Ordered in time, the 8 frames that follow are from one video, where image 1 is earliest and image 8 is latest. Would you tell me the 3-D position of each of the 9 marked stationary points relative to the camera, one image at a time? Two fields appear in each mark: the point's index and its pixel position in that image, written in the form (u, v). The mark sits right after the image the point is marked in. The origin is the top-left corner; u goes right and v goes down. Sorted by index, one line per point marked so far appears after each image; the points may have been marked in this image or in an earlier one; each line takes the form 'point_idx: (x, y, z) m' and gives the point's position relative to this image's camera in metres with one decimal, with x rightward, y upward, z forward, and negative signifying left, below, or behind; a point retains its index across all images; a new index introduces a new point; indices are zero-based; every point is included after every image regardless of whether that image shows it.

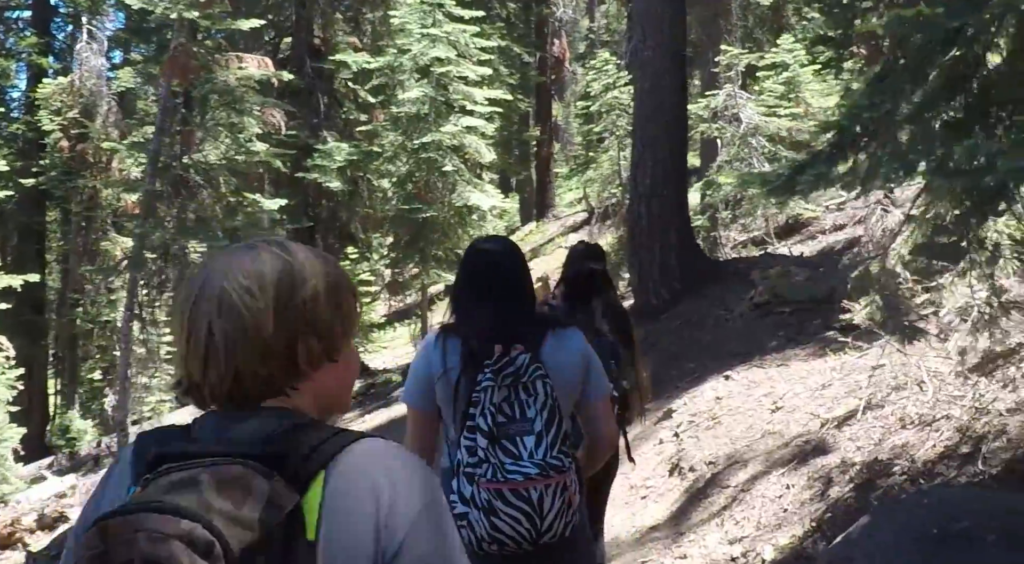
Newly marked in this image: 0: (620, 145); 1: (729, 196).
0: (+1.7, +2.3, +19.5) m
1: (+3.0, +1.2, +16.5) m
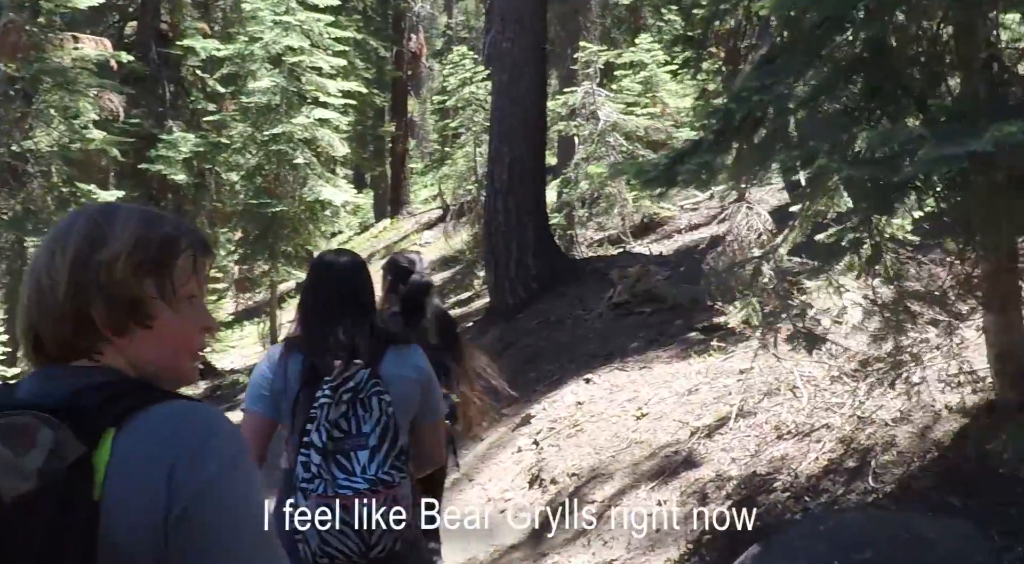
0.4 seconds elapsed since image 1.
0: (-0.6, +2.3, +19.2) m
1: (+1.0, +1.2, +16.3) m
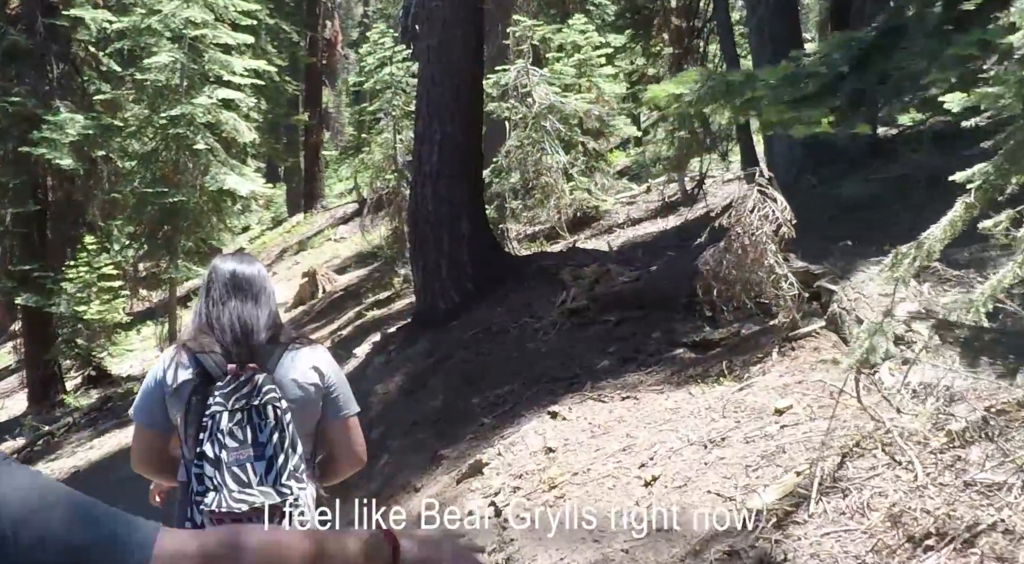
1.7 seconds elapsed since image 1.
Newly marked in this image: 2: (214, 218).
0: (-1.7, +2.3, +17.5) m
1: (+0.1, +1.2, +14.8) m
2: (-4.4, +0.9, +17.8) m
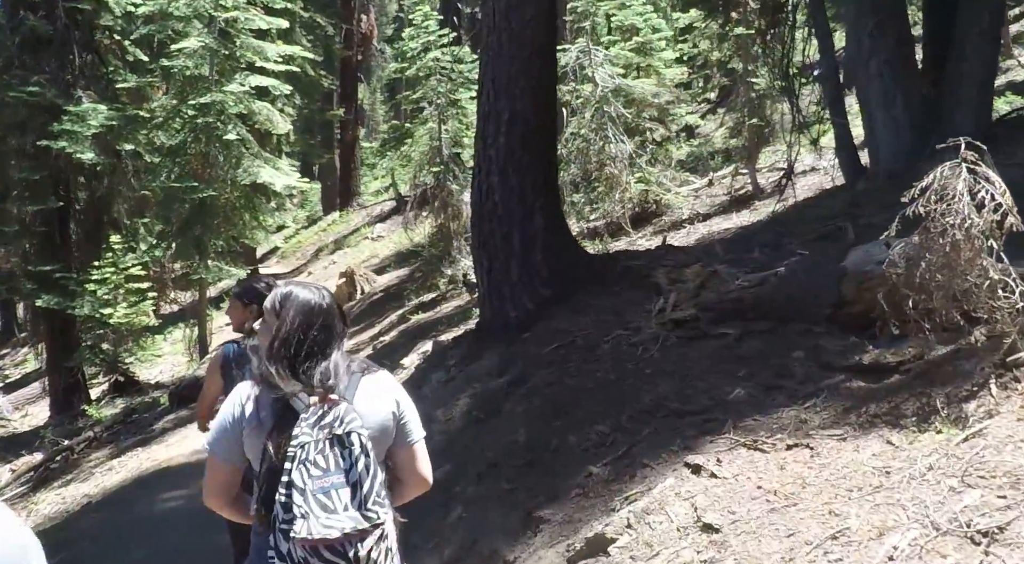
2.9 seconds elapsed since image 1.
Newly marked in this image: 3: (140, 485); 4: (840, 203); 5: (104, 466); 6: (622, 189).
0: (-1.0, +2.3, +16.3) m
1: (+0.8, +1.2, +13.5) m
2: (-3.7, +0.9, +16.6) m
3: (-2.9, -1.6, +9.4) m
4: (+2.9, +0.7, +10.7) m
5: (-3.7, -1.7, +10.9) m
6: (+1.2, +1.0, +13.5) m
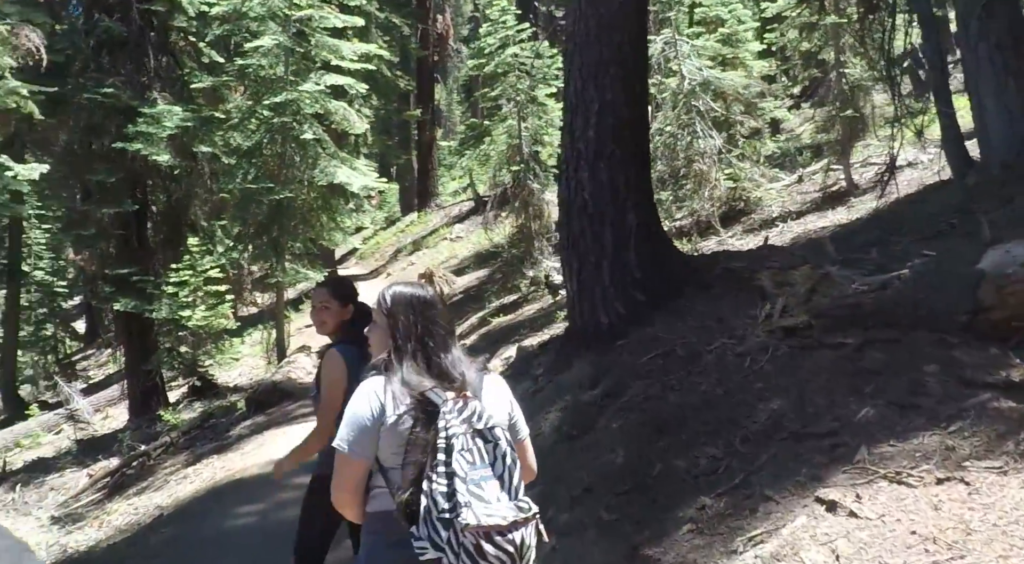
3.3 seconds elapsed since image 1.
0: (+0.1, +2.3, +15.8) m
1: (+1.7, +1.2, +13.0) m
2: (-2.6, +0.9, +16.3) m
3: (-2.3, -1.6, +9.1) m
4: (+3.7, +0.7, +10.0) m
5: (-3.0, -1.7, +10.7) m
6: (+2.1, +1.0, +12.9) m
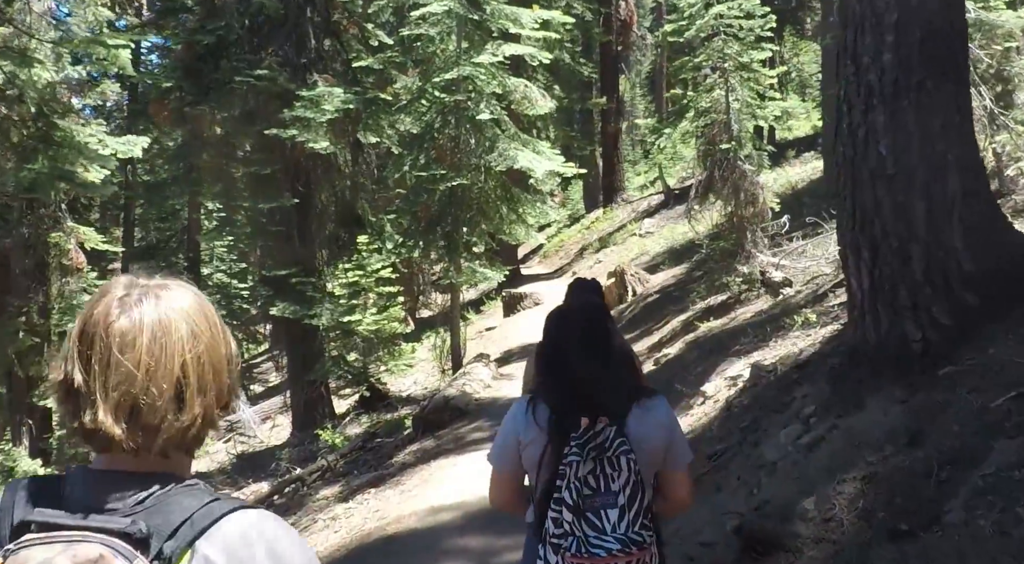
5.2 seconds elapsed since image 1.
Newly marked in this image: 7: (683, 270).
0: (+2.5, +2.3, +13.5) m
1: (+3.6, +1.2, +10.5) m
2: (-0.1, +0.9, +14.4) m
3: (-0.9, -1.6, +7.3) m
4: (+5.1, +0.7, +7.3) m
5: (-1.3, -1.7, +8.9) m
6: (+4.0, +1.1, +10.3) m
7: (+2.6, +0.2, +18.0) m
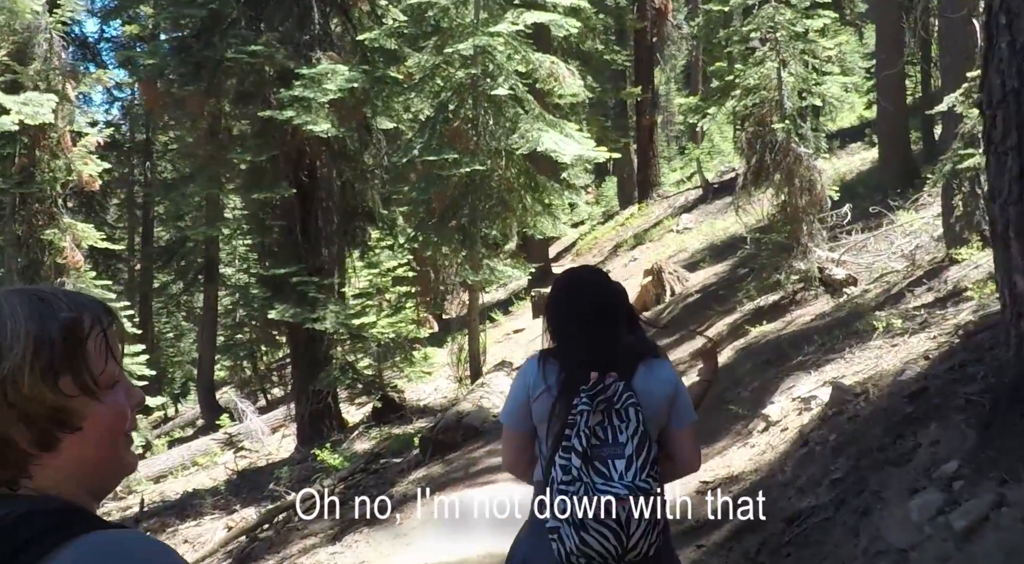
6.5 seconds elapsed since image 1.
0: (+2.7, +2.3, +12.0) m
1: (+3.7, +1.3, +8.9) m
2: (+0.2, +0.9, +12.9) m
3: (-0.8, -1.6, +5.8) m
4: (+5.2, +0.8, +5.7) m
5: (-1.2, -1.7, +7.5) m
6: (+4.2, +1.1, +8.7) m
7: (+2.9, +0.2, +16.4) m
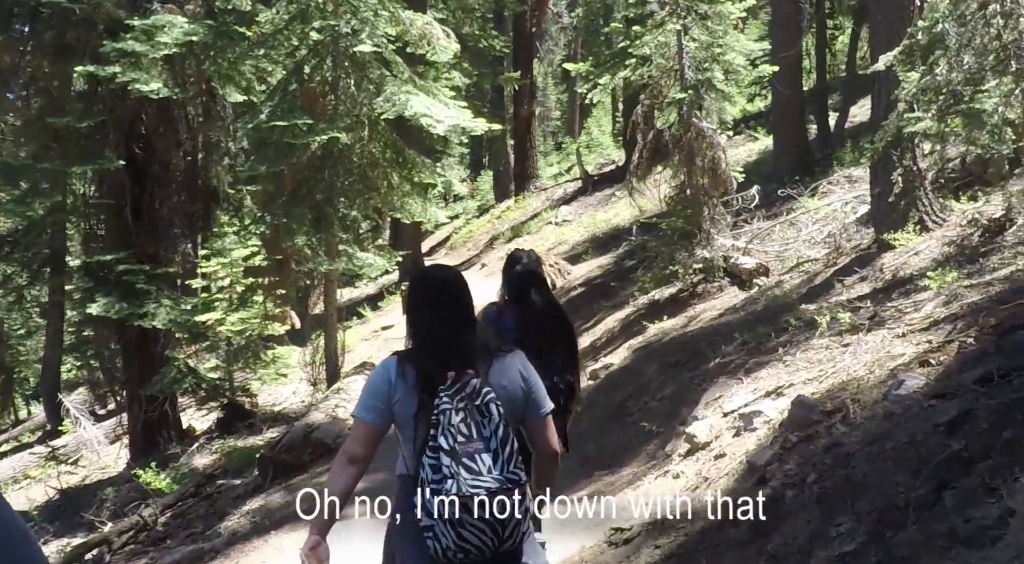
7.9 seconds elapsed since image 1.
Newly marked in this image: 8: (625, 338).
0: (+1.5, +2.4, +10.7) m
1: (+2.8, +1.3, +7.7) m
2: (-1.1, +1.0, +11.4) m
3: (-1.4, -1.6, +4.2) m
4: (+4.6, +0.8, +4.7) m
5: (-1.9, -1.6, +5.8) m
6: (+3.3, +1.2, +7.6) m
7: (+1.3, +0.3, +15.2) m
8: (+1.0, -0.5, +10.9) m
